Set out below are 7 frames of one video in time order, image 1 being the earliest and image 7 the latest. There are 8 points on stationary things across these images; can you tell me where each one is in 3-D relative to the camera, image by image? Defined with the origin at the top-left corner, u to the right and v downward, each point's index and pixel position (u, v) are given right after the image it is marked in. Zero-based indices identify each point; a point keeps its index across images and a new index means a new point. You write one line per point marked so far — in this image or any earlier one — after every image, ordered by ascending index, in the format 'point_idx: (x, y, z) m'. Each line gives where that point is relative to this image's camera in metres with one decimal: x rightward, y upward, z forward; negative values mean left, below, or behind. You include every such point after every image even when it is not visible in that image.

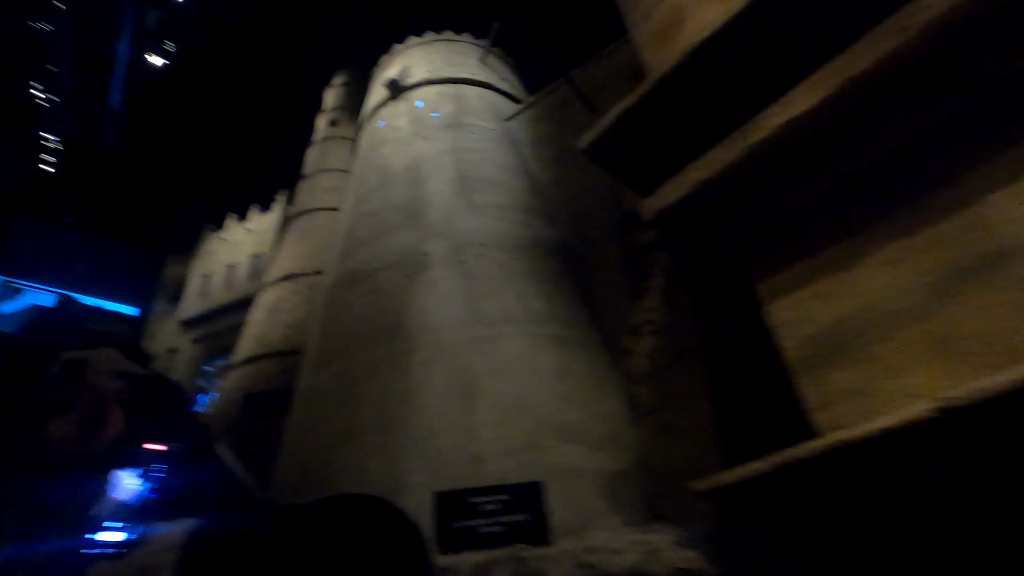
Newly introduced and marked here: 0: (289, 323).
0: (-5.2, -0.8, +12.5) m
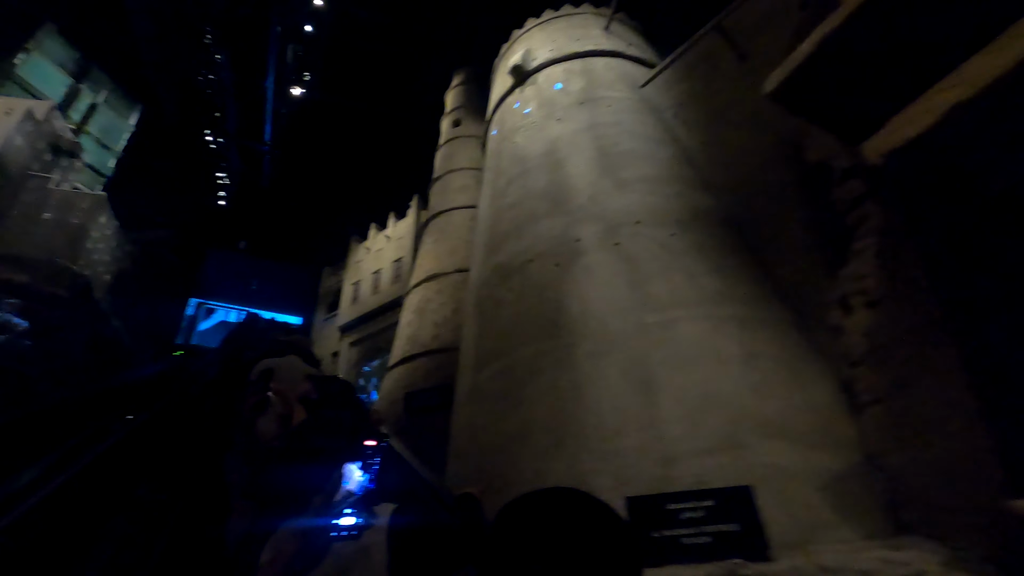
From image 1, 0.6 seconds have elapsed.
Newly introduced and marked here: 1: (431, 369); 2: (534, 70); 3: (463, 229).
0: (-1.8, -0.8, +12.8) m
1: (-1.8, -1.8, +11.9) m
2: (+0.4, +4.2, +10.2) m
3: (-1.3, +1.6, +14.8) m
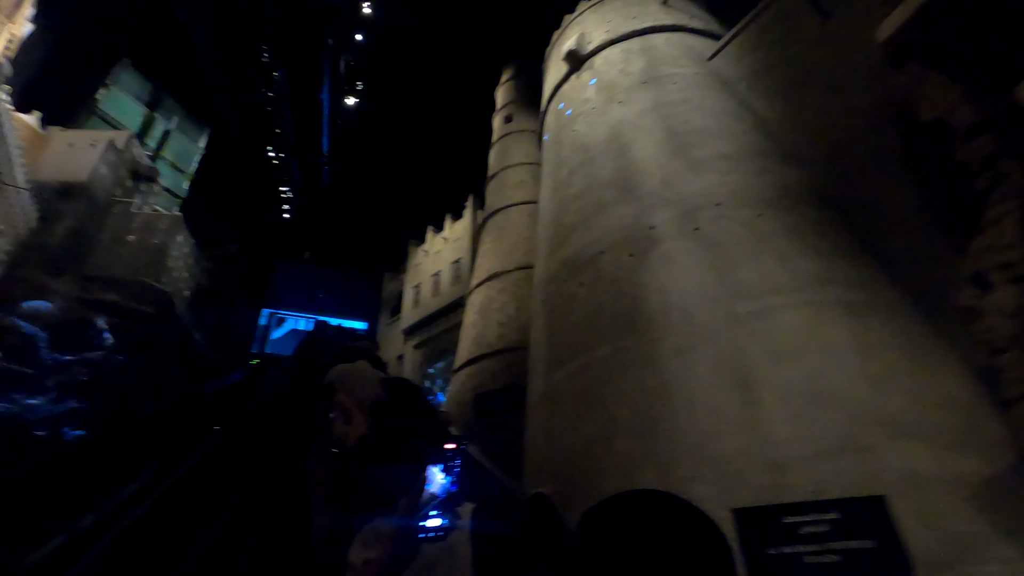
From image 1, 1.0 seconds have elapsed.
0: (-0.2, -0.8, +12.6) m
1: (-0.3, -1.8, +11.7) m
2: (+1.4, +4.3, +9.8) m
3: (+0.3, +1.7, +14.5) m
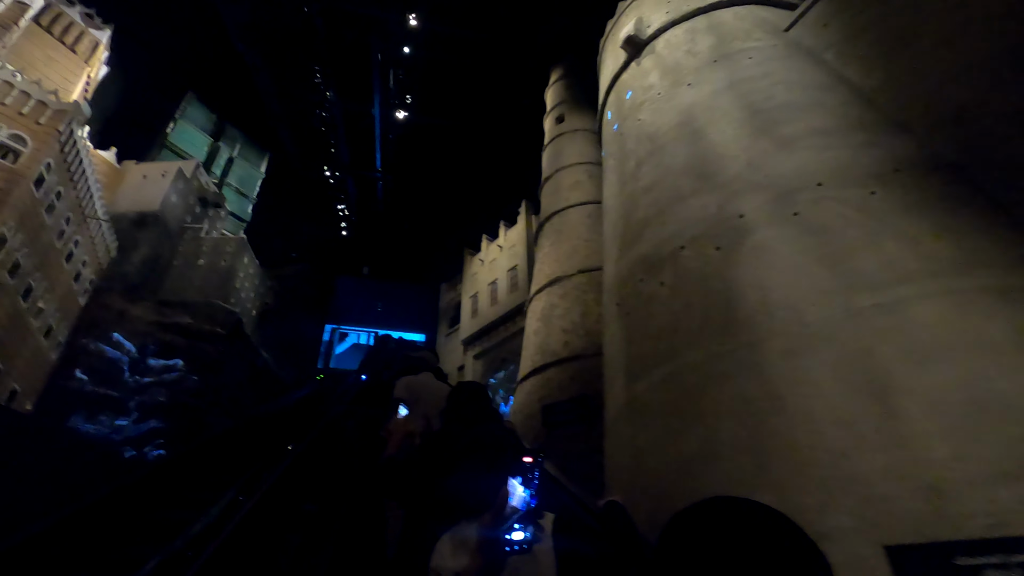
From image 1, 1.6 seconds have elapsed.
0: (+1.2, -0.9, +12.0) m
1: (+1.1, -1.9, +11.2) m
2: (+2.4, +4.3, +9.1) m
3: (+1.8, +1.6, +13.9) m
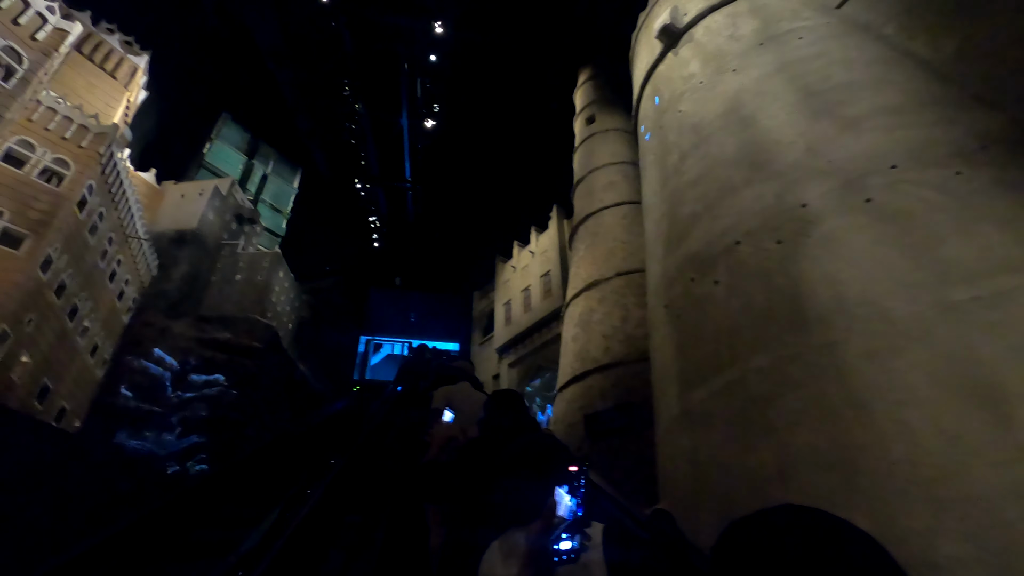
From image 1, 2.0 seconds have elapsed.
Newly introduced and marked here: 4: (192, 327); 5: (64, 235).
0: (+2.0, -1.0, +11.6) m
1: (+1.9, -2.0, +10.7) m
2: (+2.8, +4.3, +8.7) m
3: (+2.7, +1.5, +13.5) m
4: (-11.0, -1.3, +18.4) m
5: (-10.3, +1.2, +12.4) m
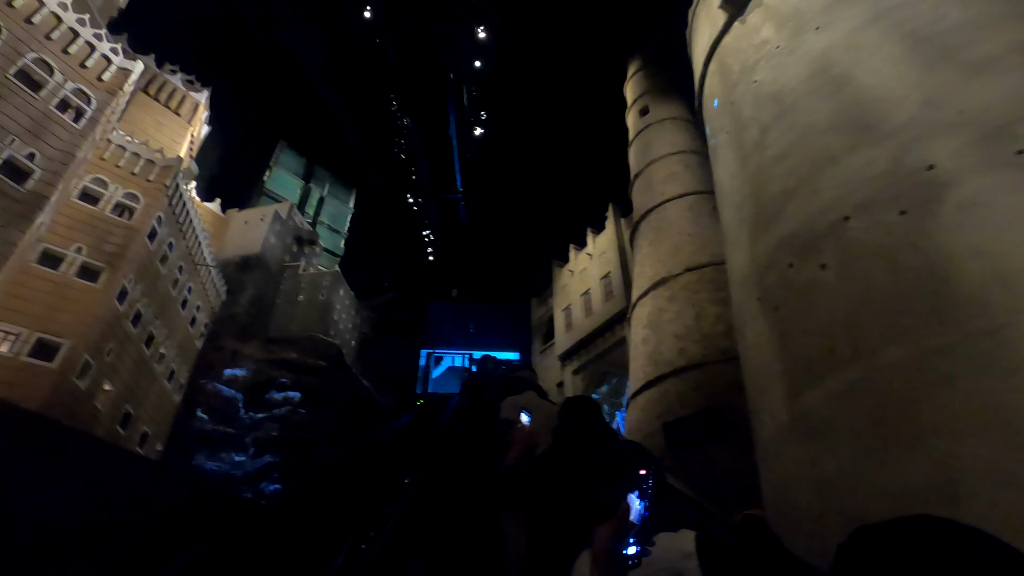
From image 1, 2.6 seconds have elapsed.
0: (+3.4, -0.9, +10.7) m
1: (+3.2, -1.9, +9.9) m
2: (+3.6, +4.4, +7.9) m
3: (+4.0, +1.6, +12.6) m
4: (-8.8, -2.2, +18.9) m
5: (-9.0, +0.5, +12.8) m
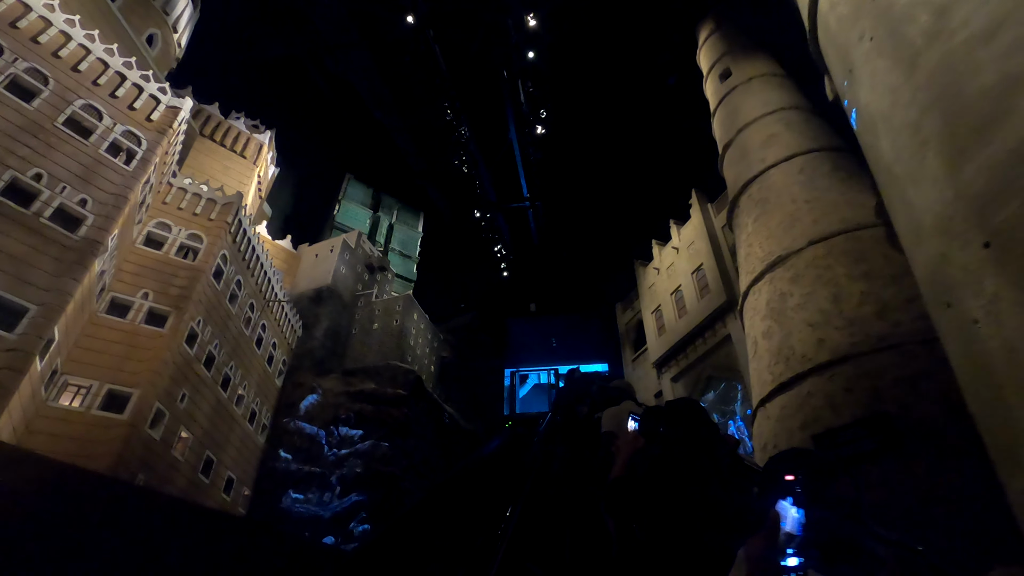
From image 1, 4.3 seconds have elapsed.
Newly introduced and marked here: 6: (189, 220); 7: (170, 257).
0: (+4.8, -0.5, +8.6) m
1: (+4.7, -1.5, +7.7) m
2: (+4.1, +4.8, +5.9) m
3: (+5.5, +2.0, +10.4) m
4: (-5.9, -3.2, +18.3) m
5: (-7.1, -0.4, +12.4) m
6: (-7.8, +1.7, +13.0) m
7: (-7.8, +0.7, +12.2) m
